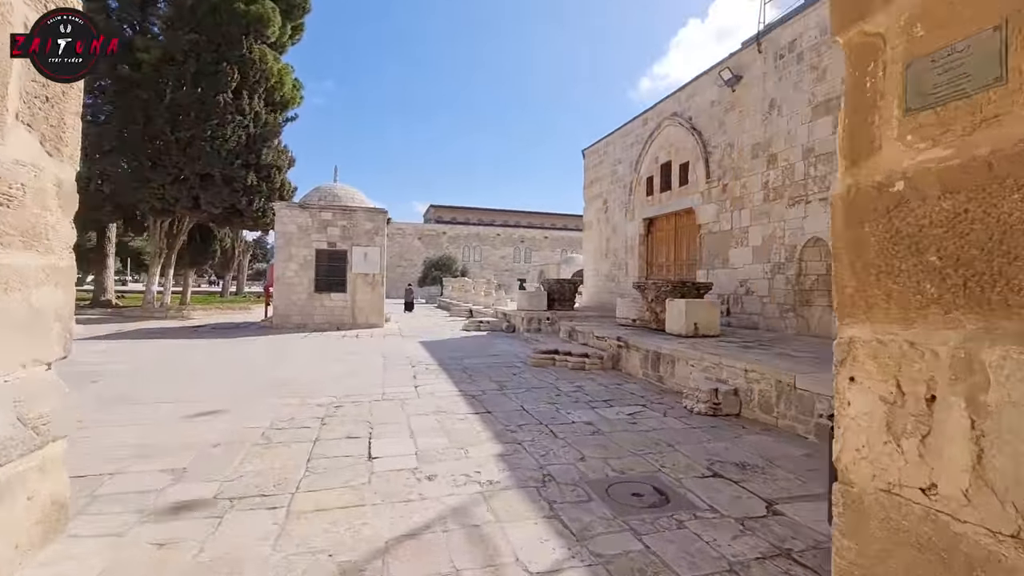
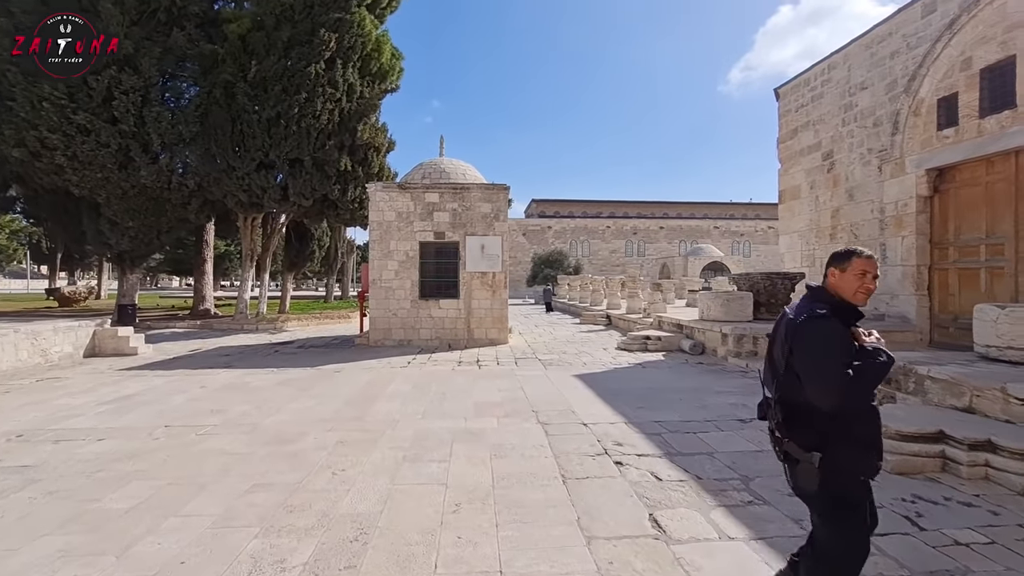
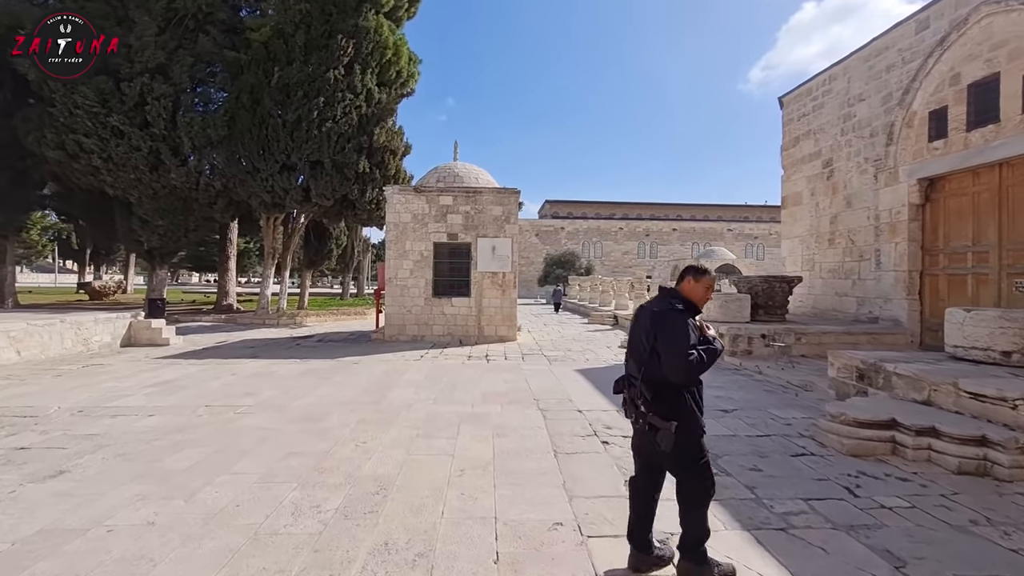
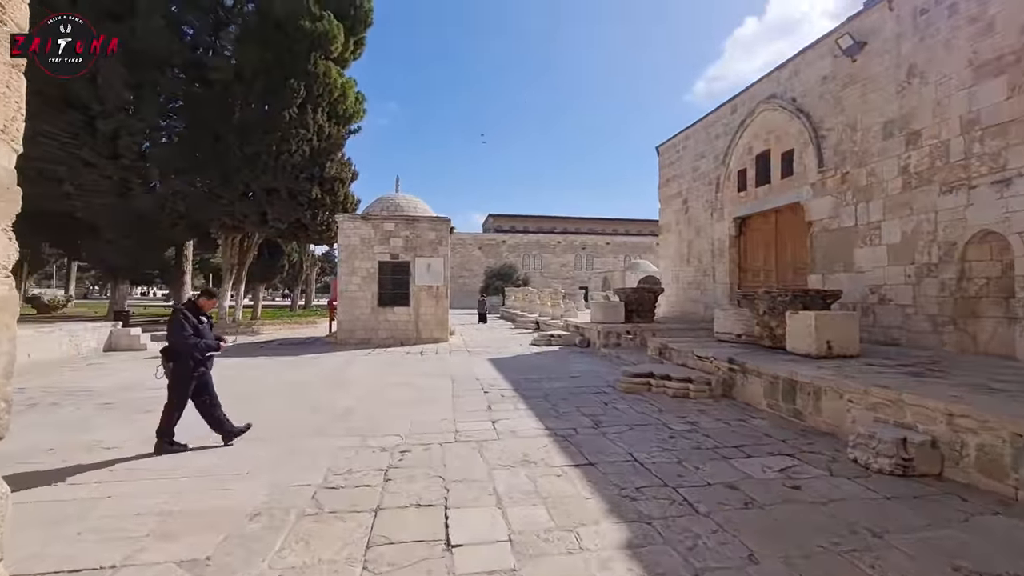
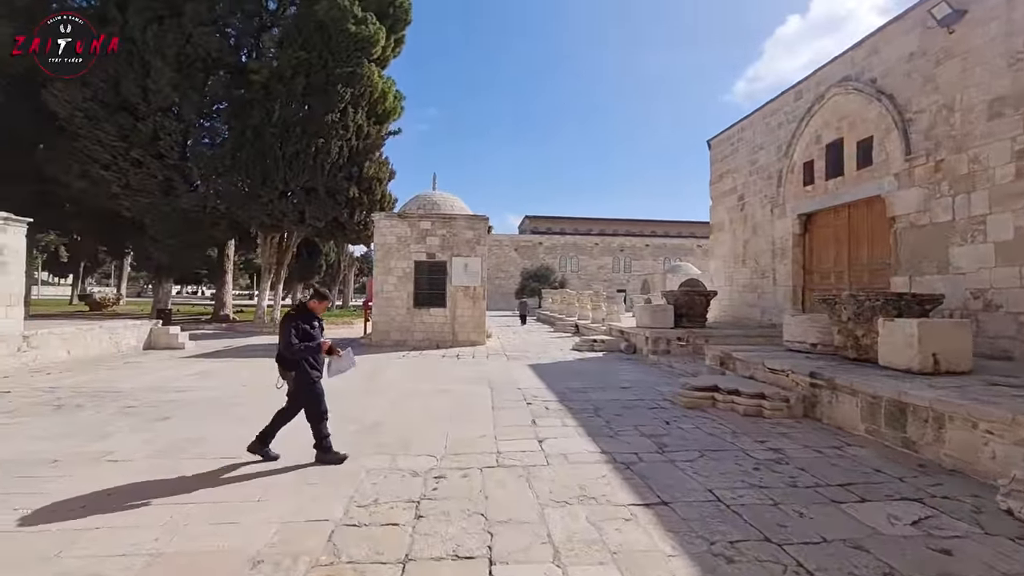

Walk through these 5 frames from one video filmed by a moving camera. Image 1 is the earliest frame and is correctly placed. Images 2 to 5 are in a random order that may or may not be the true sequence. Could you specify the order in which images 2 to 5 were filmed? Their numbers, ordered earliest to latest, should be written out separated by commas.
4, 5, 3, 2
